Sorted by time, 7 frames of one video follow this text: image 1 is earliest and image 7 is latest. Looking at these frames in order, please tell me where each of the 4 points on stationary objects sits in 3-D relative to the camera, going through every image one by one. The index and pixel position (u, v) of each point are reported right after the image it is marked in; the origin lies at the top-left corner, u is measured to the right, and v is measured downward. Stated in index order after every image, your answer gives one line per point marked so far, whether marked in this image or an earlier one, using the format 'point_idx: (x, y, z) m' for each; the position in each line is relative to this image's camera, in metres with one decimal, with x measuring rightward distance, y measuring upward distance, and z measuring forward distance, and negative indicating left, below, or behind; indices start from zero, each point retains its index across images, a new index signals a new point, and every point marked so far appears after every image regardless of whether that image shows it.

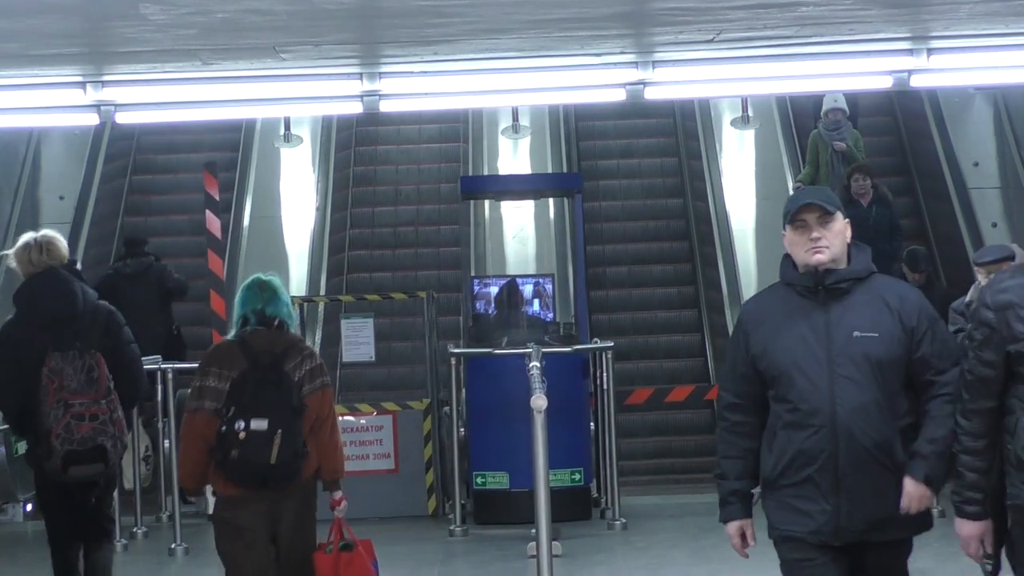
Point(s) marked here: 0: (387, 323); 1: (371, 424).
0: (-1.1, -0.2, +10.3) m
1: (-0.9, -0.8, +7.6) m
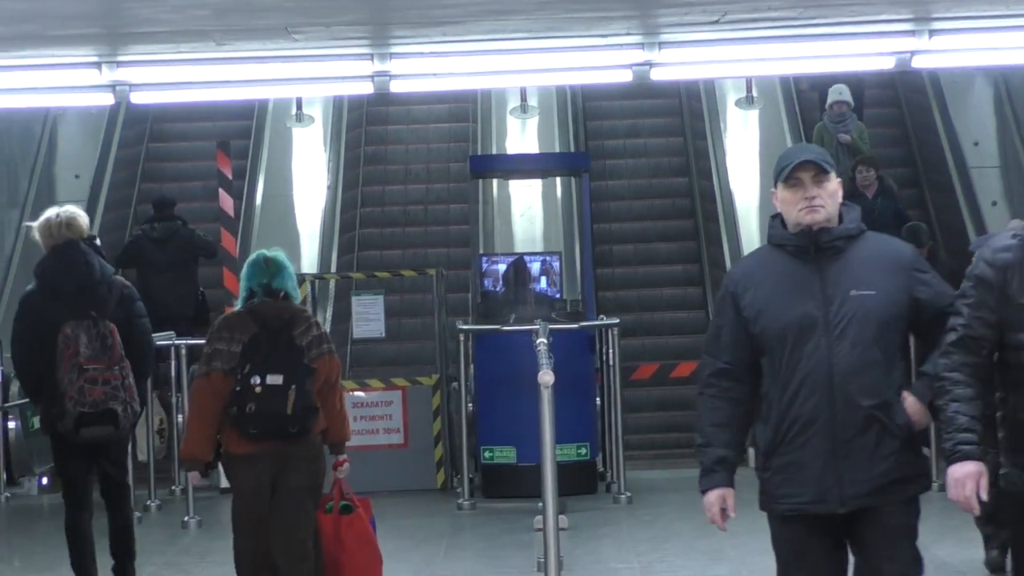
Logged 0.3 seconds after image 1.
0: (-1.0, -0.1, +10.5) m
1: (-0.8, -0.7, +7.8) m
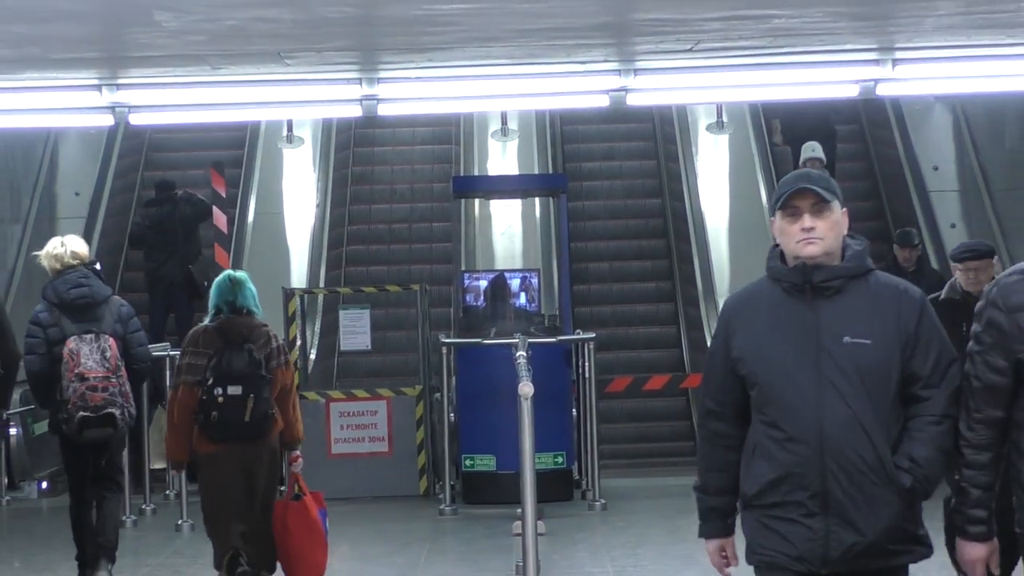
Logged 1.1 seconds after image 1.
0: (-1.1, -0.2, +10.7) m
1: (-0.9, -0.8, +8.0) m
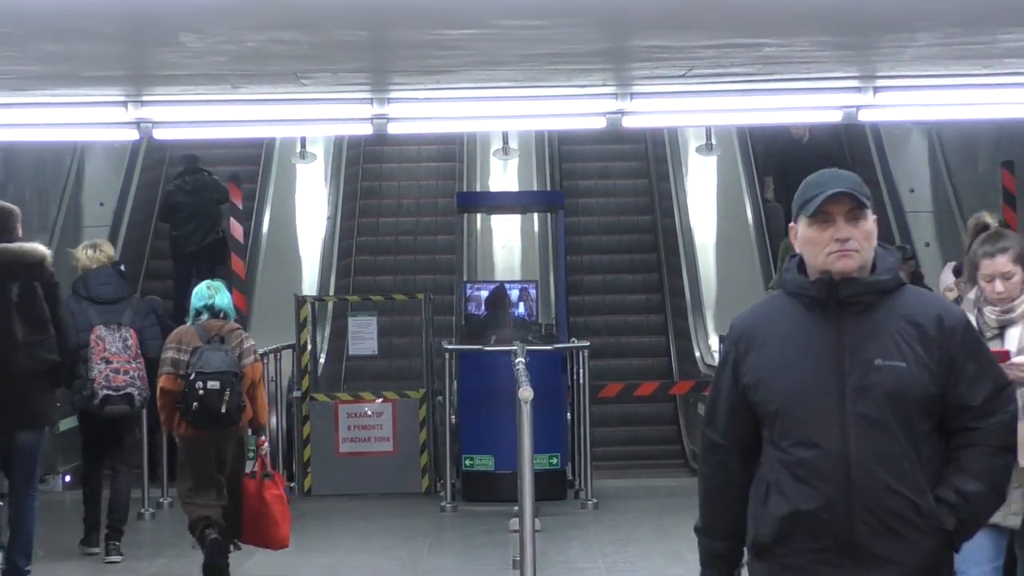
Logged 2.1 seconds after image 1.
0: (-1.1, -0.3, +11.1) m
1: (-1.0, -0.8, +8.4) m
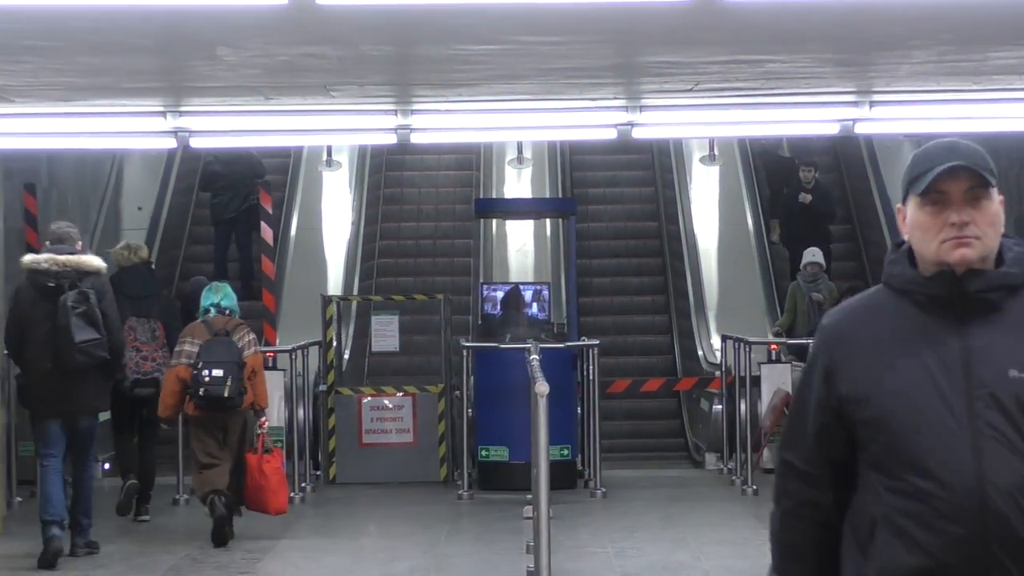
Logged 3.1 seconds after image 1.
0: (-1.0, -0.3, +11.5) m
1: (-0.9, -0.9, +8.8) m
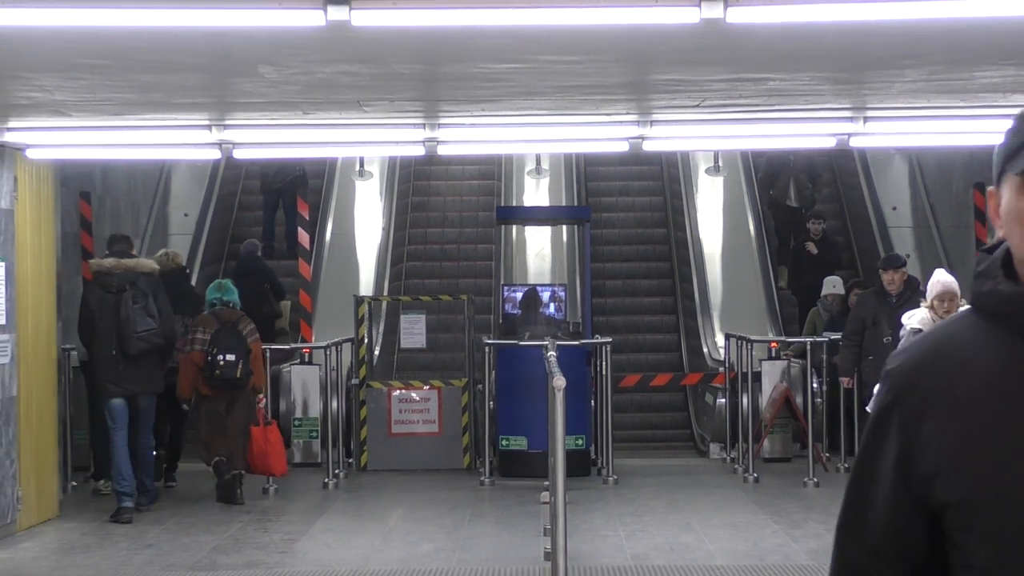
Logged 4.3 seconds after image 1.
0: (-0.8, -0.4, +12.1) m
1: (-0.7, -0.9, +9.4) m
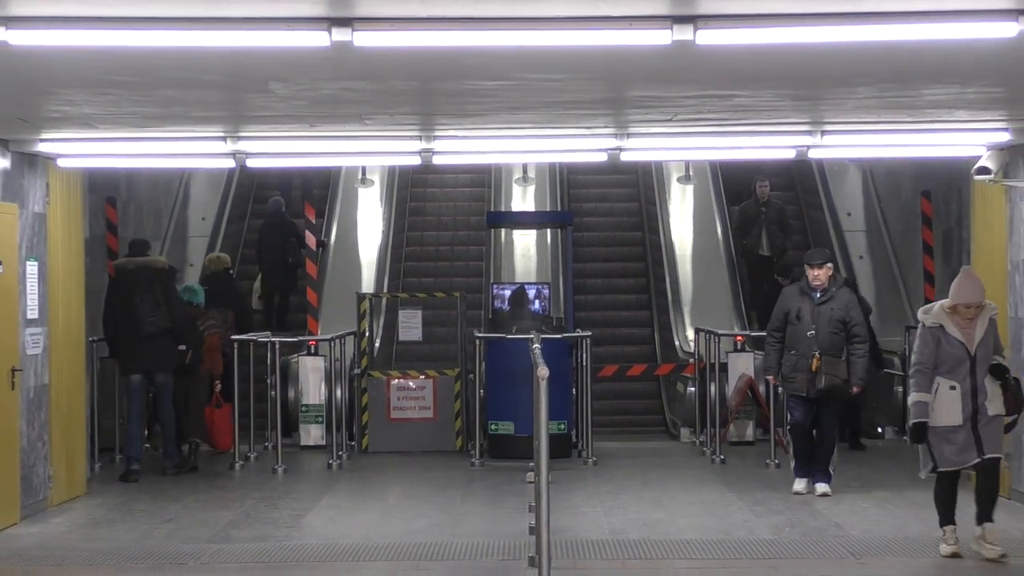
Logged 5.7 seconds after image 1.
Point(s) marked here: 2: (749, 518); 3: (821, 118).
0: (-0.9, -0.4, +12.9) m
1: (-0.8, -0.9, +10.1) m
2: (+1.5, -1.5, +7.8) m
3: (+2.2, +1.2, +8.6) m
